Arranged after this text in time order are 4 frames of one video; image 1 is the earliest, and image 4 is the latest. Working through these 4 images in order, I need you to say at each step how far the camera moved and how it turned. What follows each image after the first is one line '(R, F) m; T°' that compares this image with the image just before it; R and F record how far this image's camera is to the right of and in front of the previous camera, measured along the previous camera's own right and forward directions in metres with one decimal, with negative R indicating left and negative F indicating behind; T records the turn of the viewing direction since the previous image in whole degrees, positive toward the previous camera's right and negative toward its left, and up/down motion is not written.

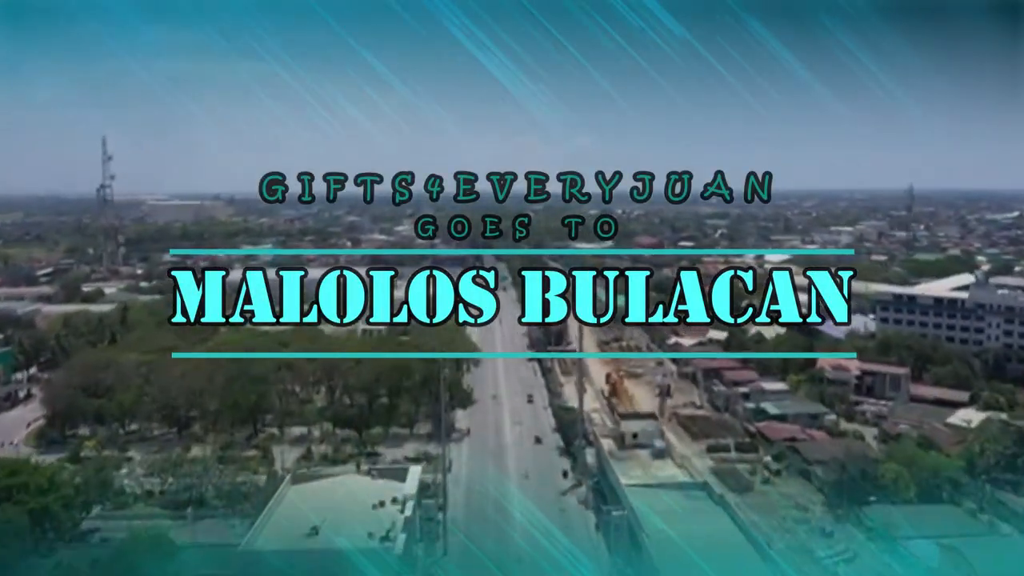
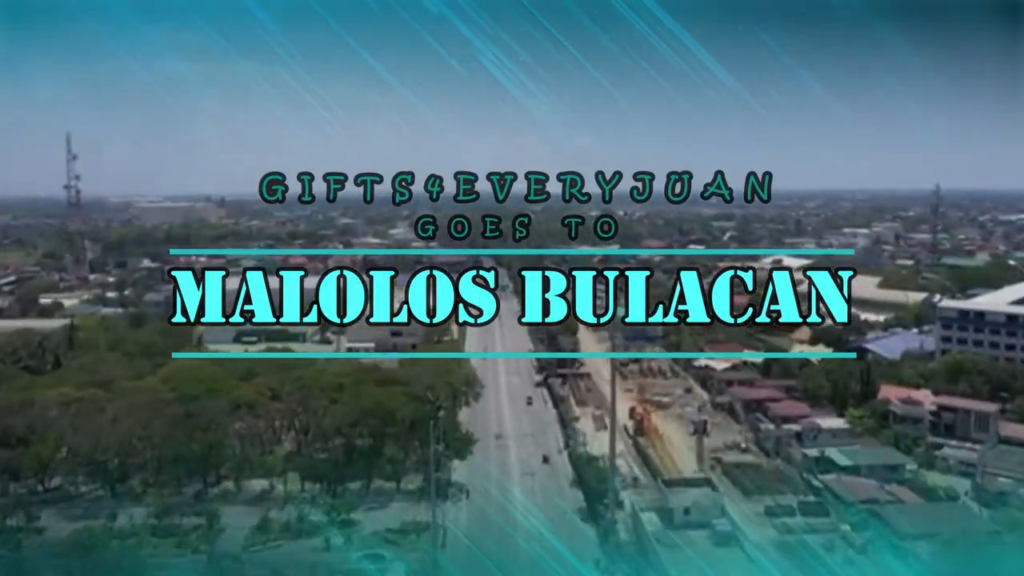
(-0.1, +2.0) m; 0°
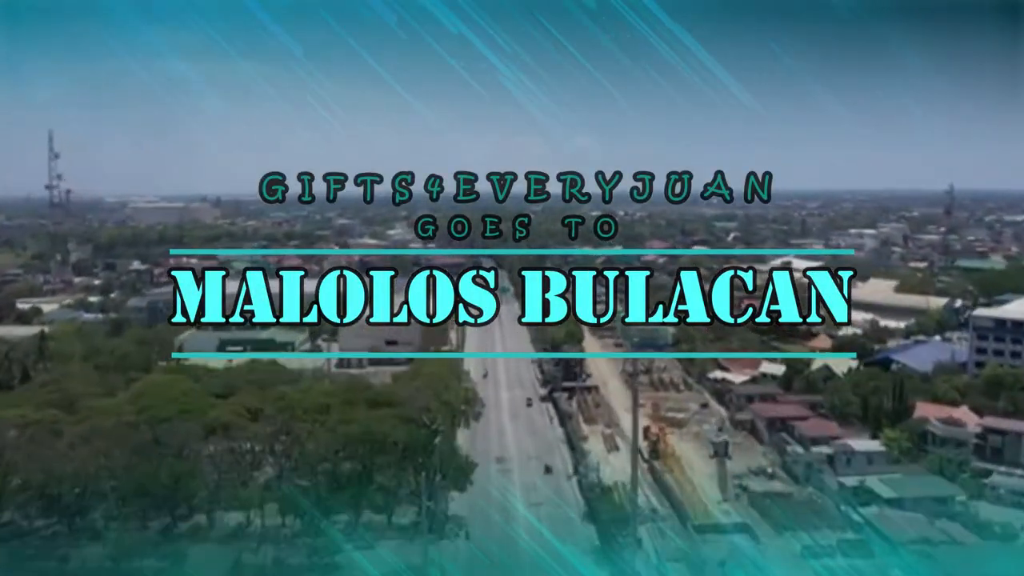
(0.0, +0.9) m; 0°
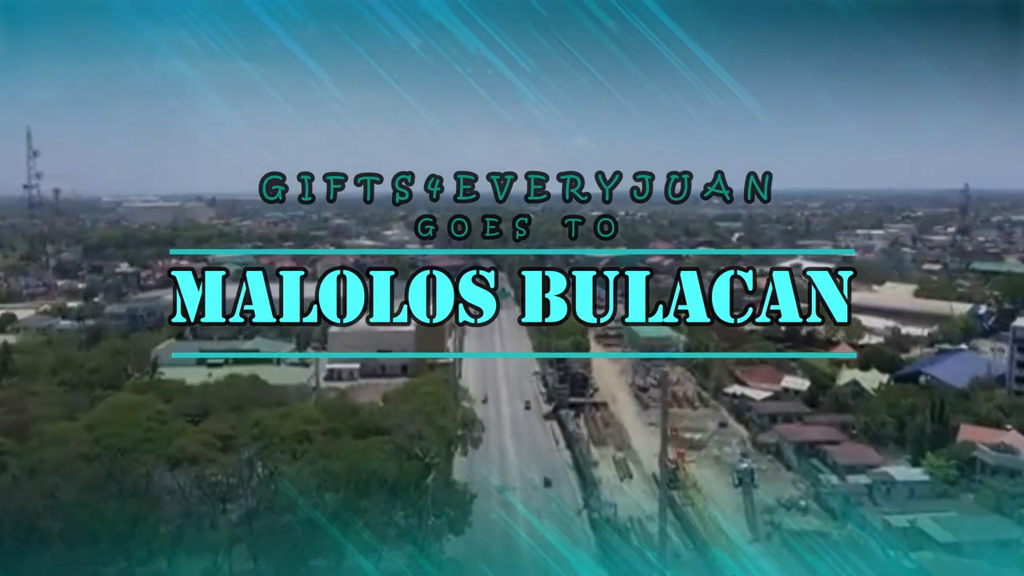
(0.0, +1.0) m; 0°
